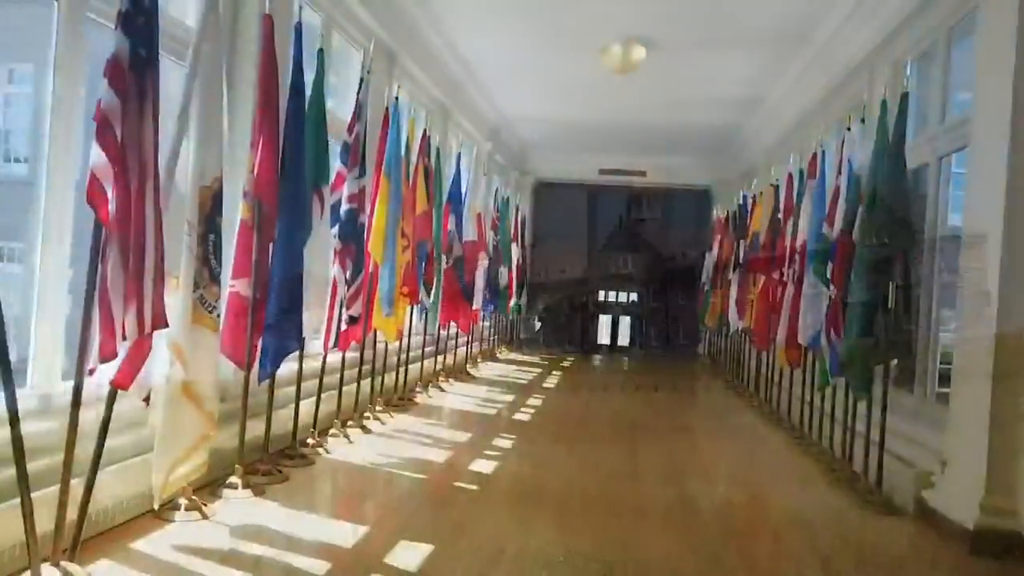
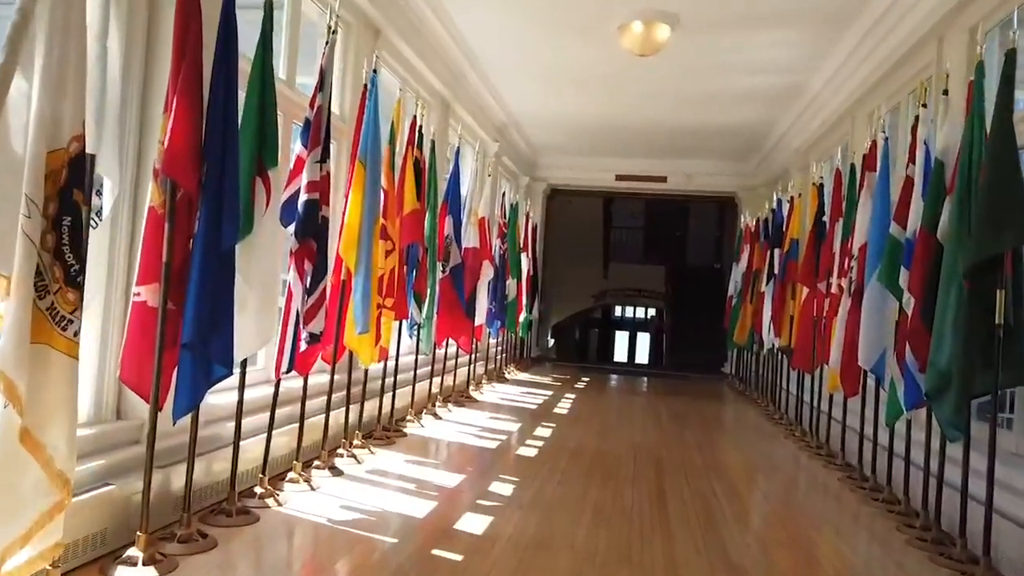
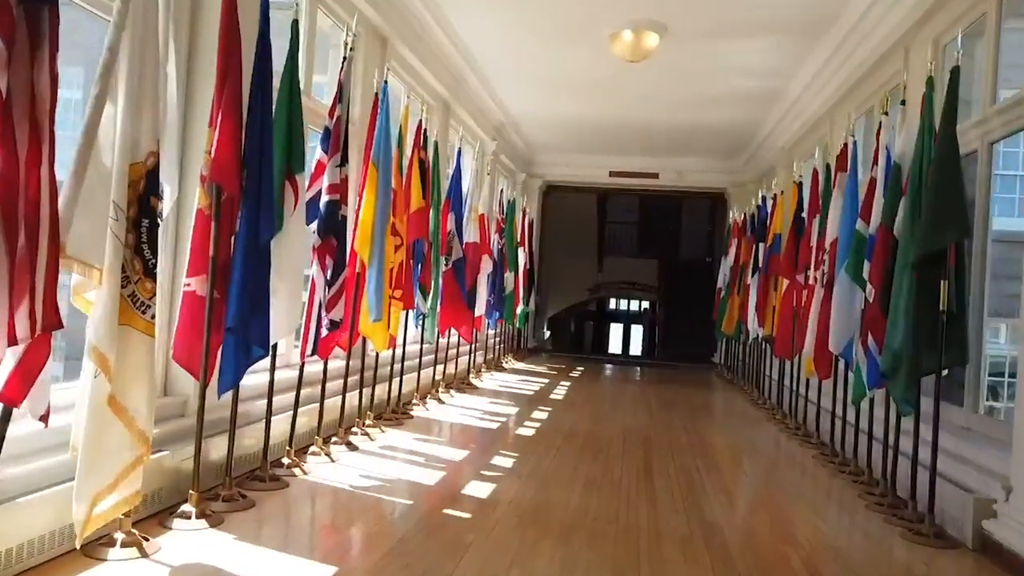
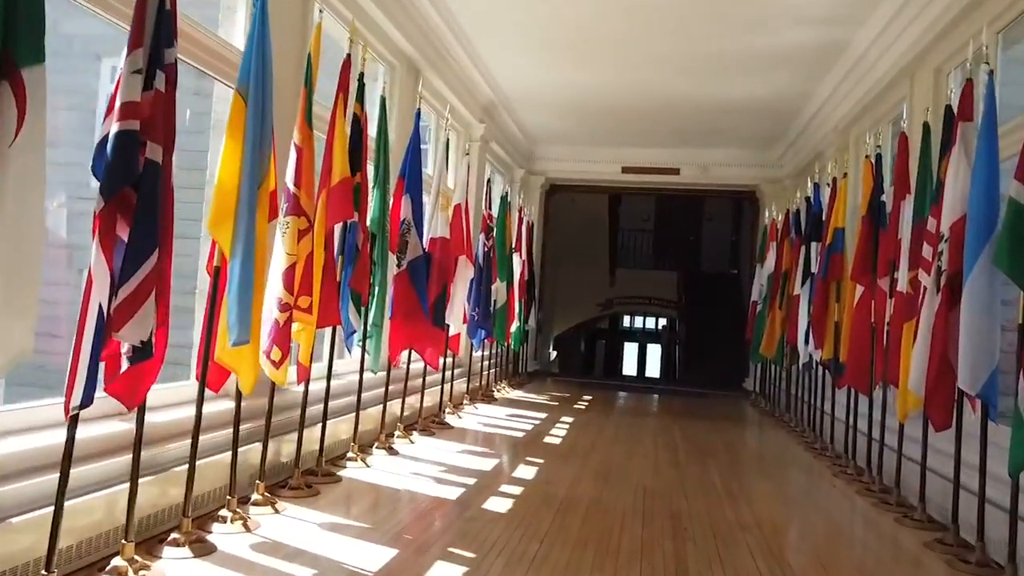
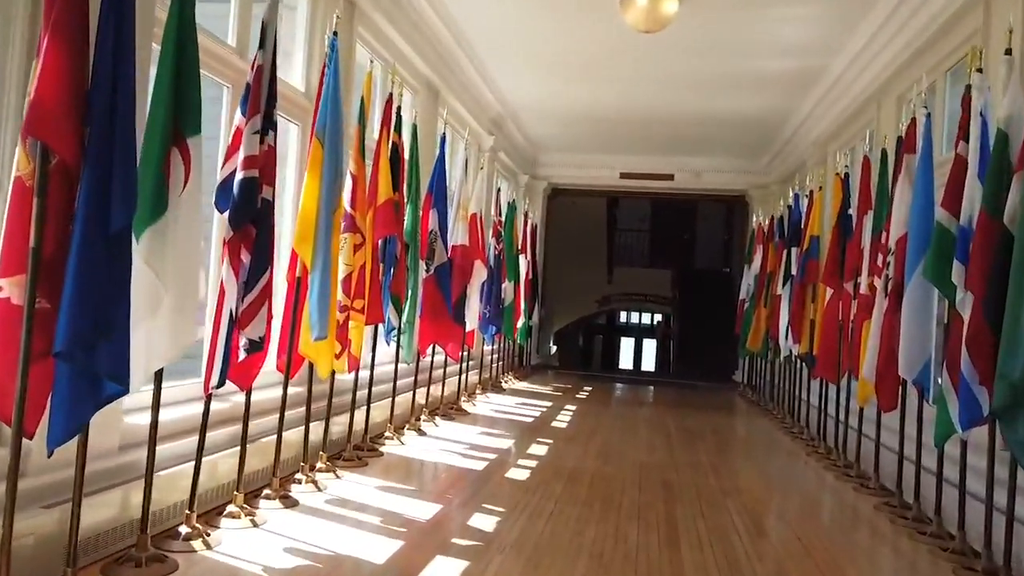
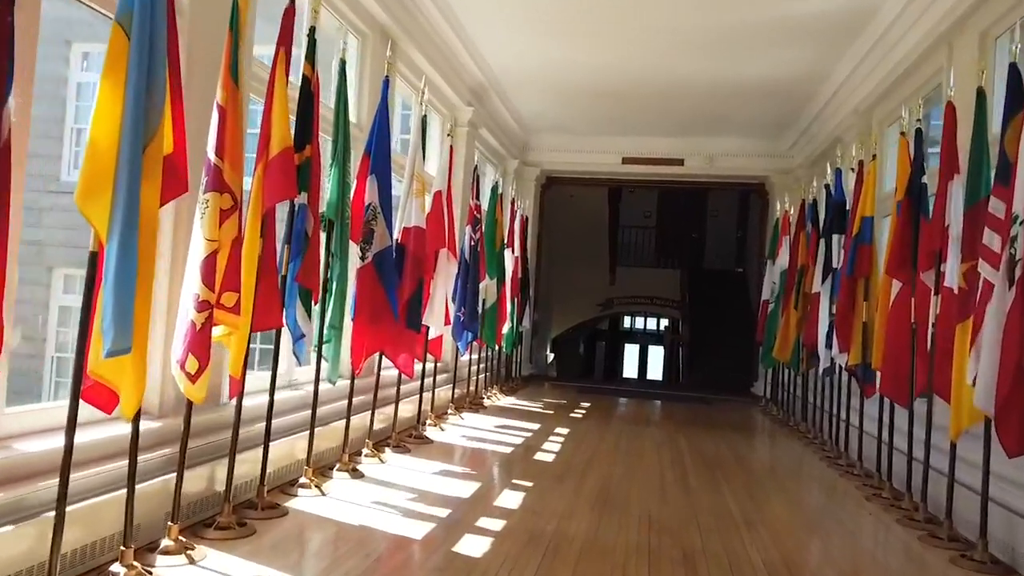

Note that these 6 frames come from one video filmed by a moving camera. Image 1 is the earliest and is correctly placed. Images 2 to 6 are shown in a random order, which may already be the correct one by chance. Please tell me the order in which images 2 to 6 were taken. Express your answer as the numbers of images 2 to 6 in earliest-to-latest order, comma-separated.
3, 2, 5, 4, 6
